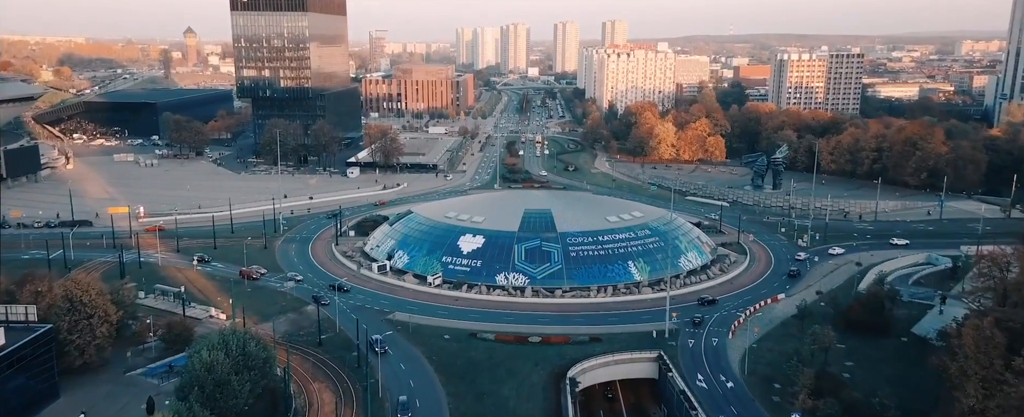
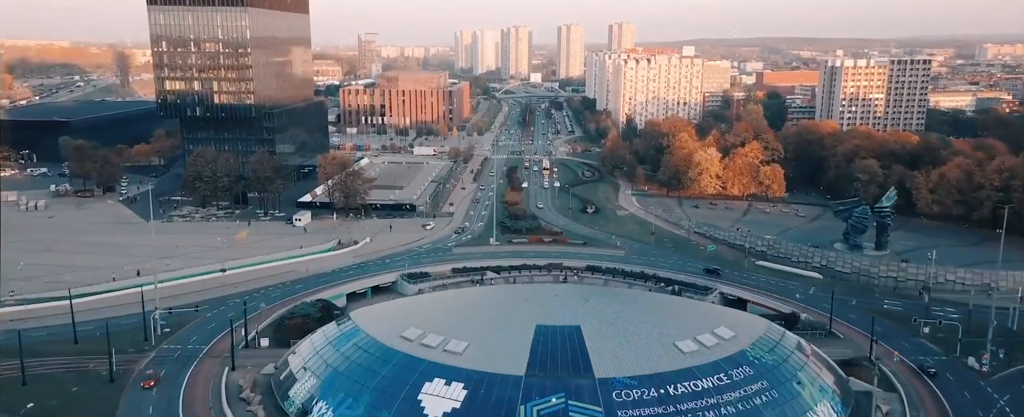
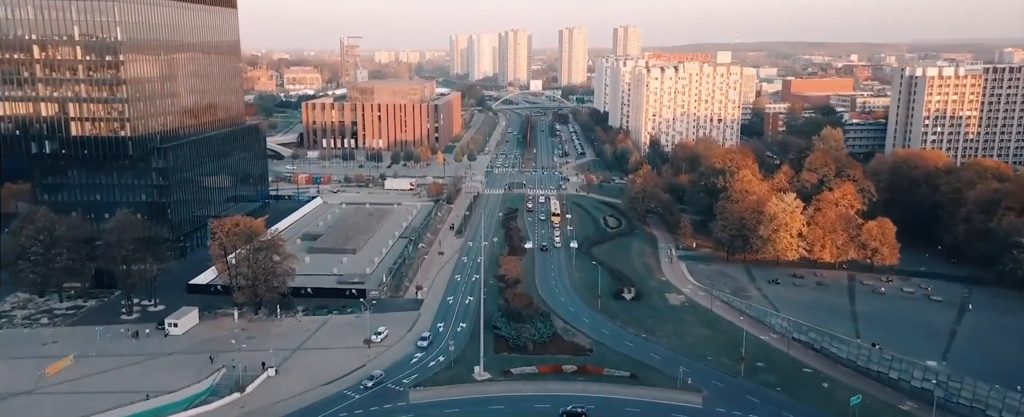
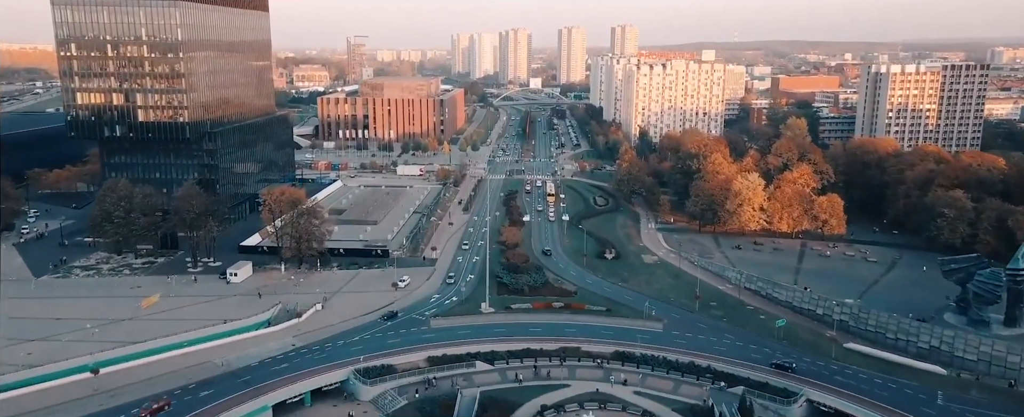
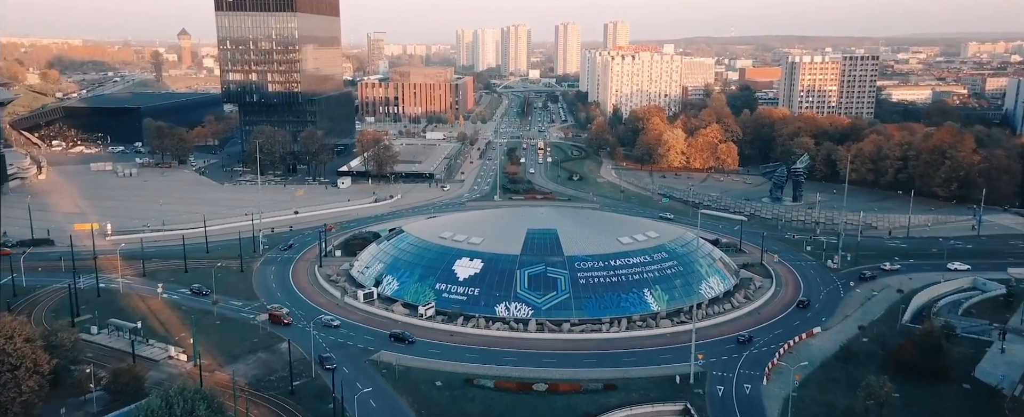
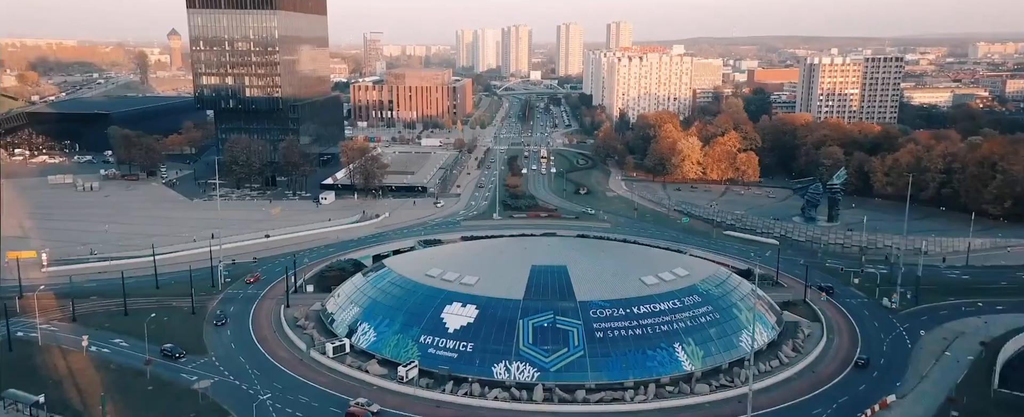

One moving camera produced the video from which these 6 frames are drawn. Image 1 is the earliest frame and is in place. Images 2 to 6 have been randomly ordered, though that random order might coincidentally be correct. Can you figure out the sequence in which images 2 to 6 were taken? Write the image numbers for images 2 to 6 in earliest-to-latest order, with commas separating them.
5, 6, 2, 4, 3
